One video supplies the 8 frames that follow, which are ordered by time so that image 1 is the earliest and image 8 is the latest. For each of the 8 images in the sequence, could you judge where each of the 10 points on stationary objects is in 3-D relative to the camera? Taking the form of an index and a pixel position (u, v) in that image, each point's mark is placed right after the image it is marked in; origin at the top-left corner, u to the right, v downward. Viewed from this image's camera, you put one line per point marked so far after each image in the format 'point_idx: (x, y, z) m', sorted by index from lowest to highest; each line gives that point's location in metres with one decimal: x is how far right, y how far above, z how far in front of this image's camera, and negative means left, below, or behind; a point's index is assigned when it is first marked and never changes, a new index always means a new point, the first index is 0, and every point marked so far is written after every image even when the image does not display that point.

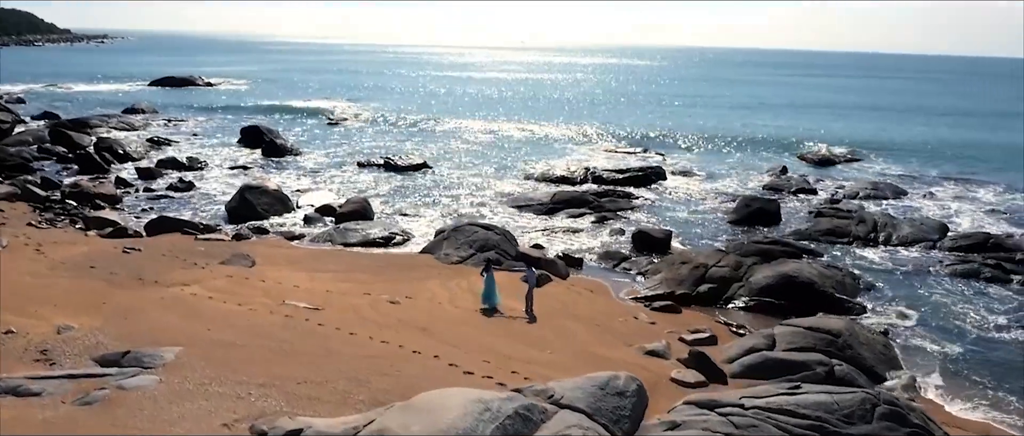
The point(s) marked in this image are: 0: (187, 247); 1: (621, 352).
0: (-8.1, -0.8, +19.6) m
1: (+2.0, -2.4, +14.2) m
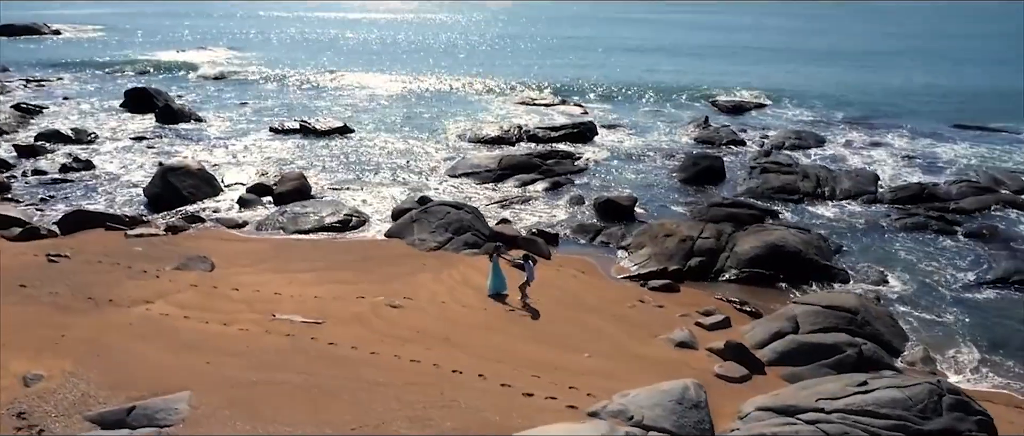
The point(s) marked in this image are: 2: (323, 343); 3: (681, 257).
0: (-8.5, -0.7, +17.2) m
1: (+2.5, -2.2, +13.7) m
2: (-2.9, -2.0, +12.5) m
3: (+3.8, -0.9, +17.8) m
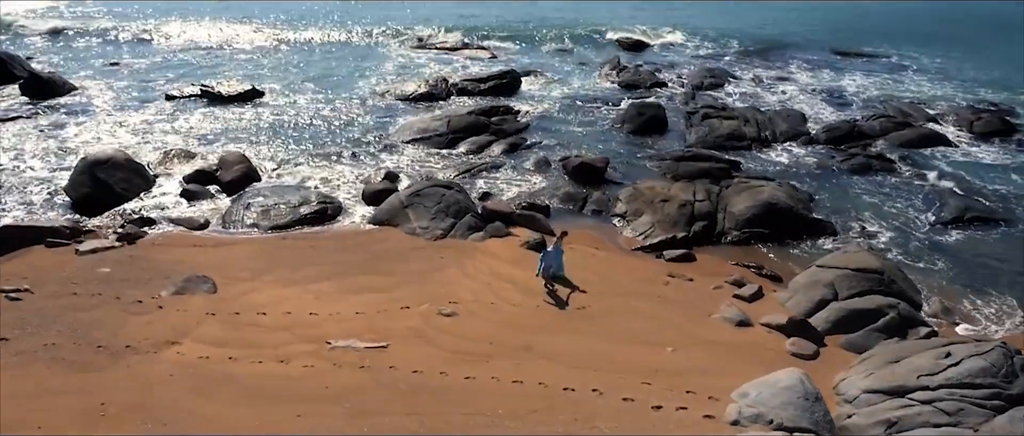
0: (-8.0, -1.1, +14.8) m
1: (+3.5, -1.9, +13.8) m
2: (-1.5, -2.3, +11.6) m
3: (+3.9, -0.1, +18.0) m
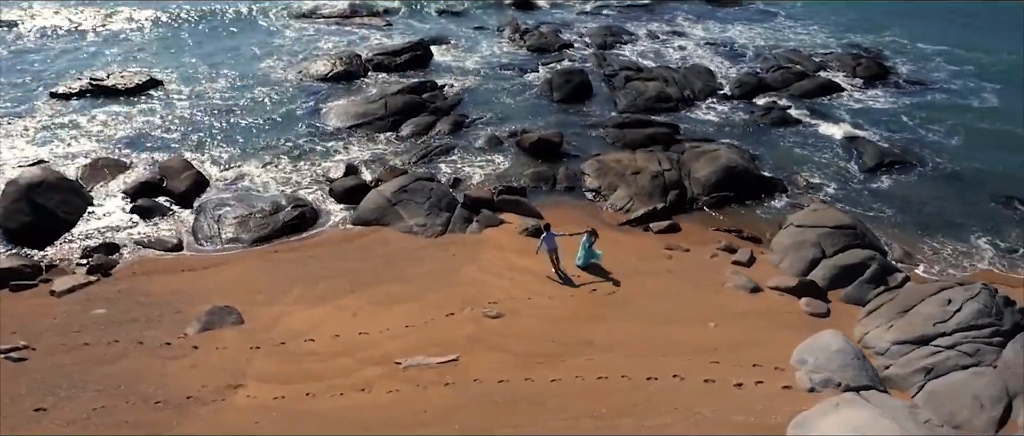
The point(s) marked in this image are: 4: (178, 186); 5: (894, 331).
0: (-7.4, -1.7, +13.6) m
1: (+4.2, -1.5, +14.9) m
2: (-0.2, -2.5, +11.8) m
3: (+3.5, +0.6, +19.0) m
4: (-7.9, +0.8, +18.6) m
5: (+6.4, -1.9, +13.2) m
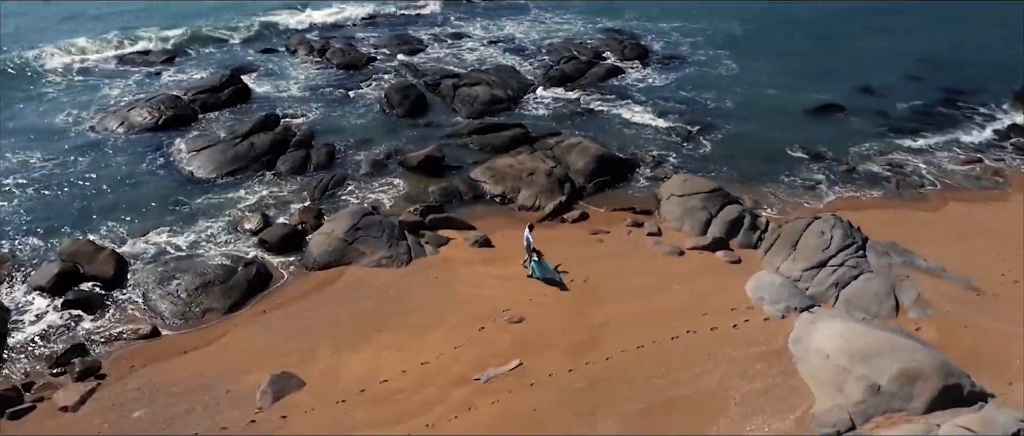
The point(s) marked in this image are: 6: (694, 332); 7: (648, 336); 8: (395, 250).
0: (-6.3, -3.4, +13.1) m
1: (+3.7, -1.0, +18.5) m
2: (+1.0, -2.8, +14.1) m
3: (+1.3, +0.8, +22.0) m
4: (-9.1, -1.2, +17.5) m
5: (+6.4, -1.0, +17.7) m
6: (+3.5, -2.2, +15.2) m
7: (+2.6, -2.3, +15.2) m
8: (-2.8, -0.7, +18.3) m
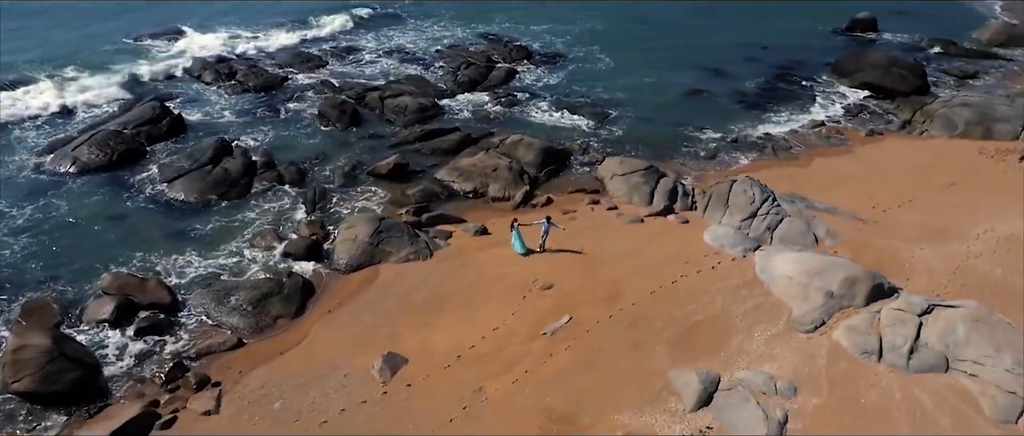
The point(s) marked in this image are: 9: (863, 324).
0: (-4.6, -3.8, +15.4) m
1: (+3.6, -0.3, +22.9) m
2: (+2.2, -2.3, +18.0) m
3: (+0.2, +1.2, +25.6) m
4: (-8.5, -1.9, +19.0) m
5: (+6.4, +0.1, +22.7) m
6: (+4.3, -1.4, +19.7) m
7: (+3.5, -1.6, +19.4) m
8: (-2.6, -0.8, +21.1) m
9: (+7.5, -2.3, +16.9) m
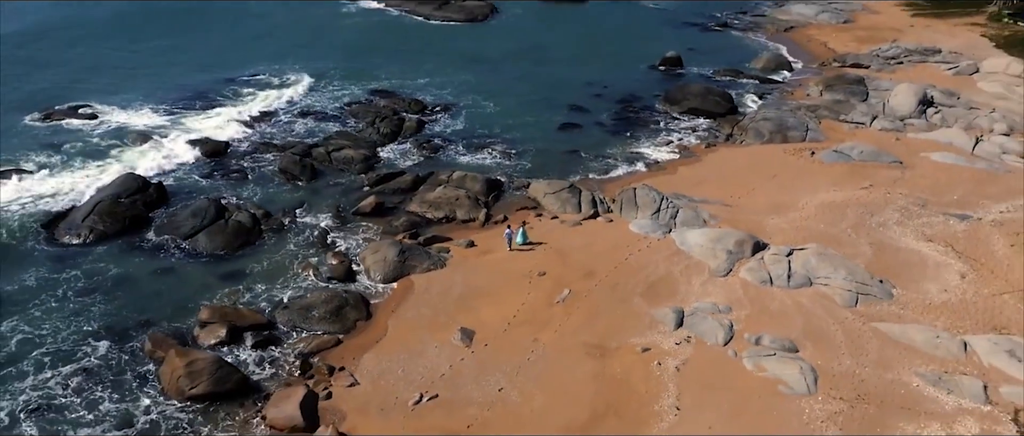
0: (-3.0, -4.4, +21.7) m
1: (+2.6, -0.4, +31.0) m
2: (+2.7, -2.3, +25.9) m
3: (-1.5, +0.5, +32.9) m
4: (-7.9, -3.1, +24.2) m
5: (+5.3, +0.3, +31.6) m
6: (+4.3, -1.3, +28.1) m
7: (+3.5, -1.5, +27.6) m
8: (-2.9, -1.5, +27.8) m
9: (+8.1, -1.6, +26.2) m
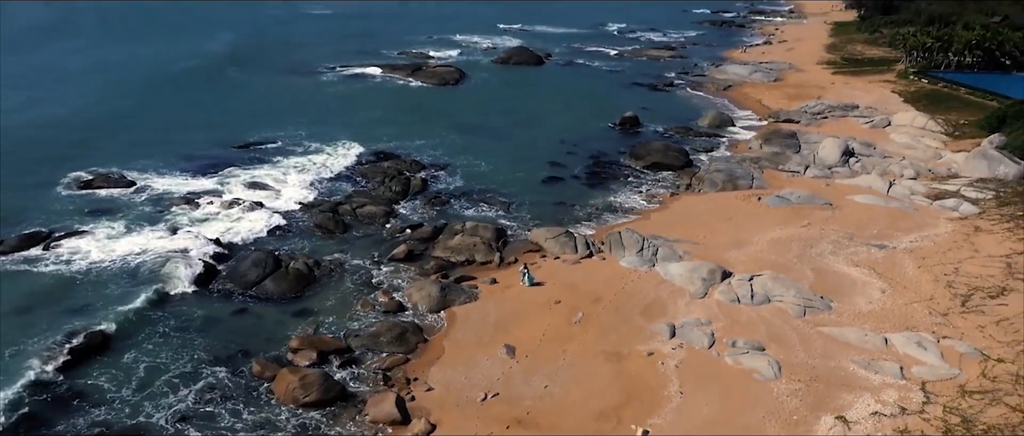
0: (-1.6, -5.8, +27.8) m
1: (+3.2, -2.3, +37.8) m
2: (+3.7, -3.8, +32.6) m
3: (-1.0, -1.6, +39.4) m
4: (-6.7, -4.9, +30.1) m
5: (+5.8, -1.6, +38.6) m
6: (+5.1, -2.9, +34.9) m
7: (+4.4, -3.2, +34.4) m
8: (-2.0, -3.3, +34.1) m
9: (+9.0, -3.0, +33.3) m
